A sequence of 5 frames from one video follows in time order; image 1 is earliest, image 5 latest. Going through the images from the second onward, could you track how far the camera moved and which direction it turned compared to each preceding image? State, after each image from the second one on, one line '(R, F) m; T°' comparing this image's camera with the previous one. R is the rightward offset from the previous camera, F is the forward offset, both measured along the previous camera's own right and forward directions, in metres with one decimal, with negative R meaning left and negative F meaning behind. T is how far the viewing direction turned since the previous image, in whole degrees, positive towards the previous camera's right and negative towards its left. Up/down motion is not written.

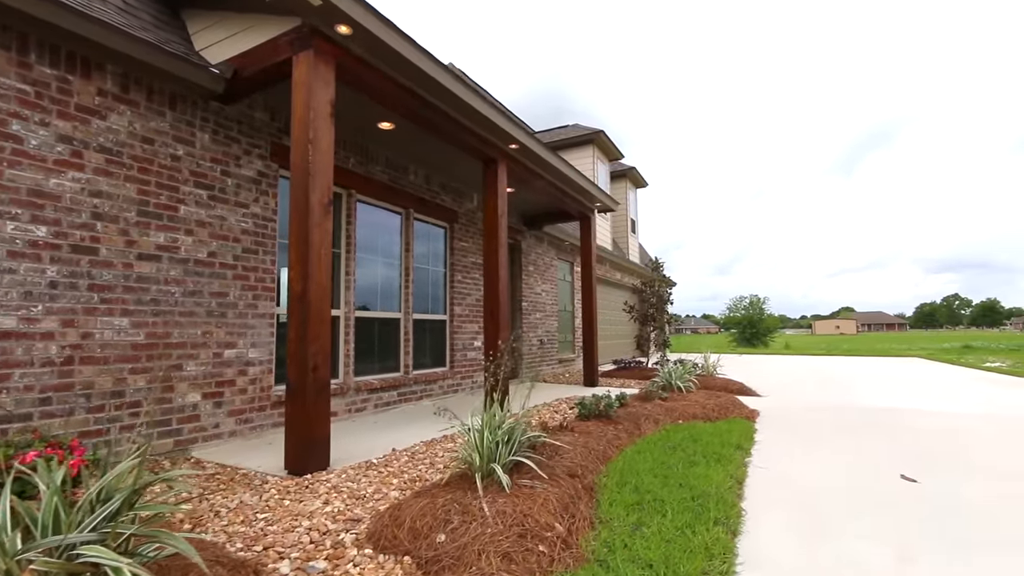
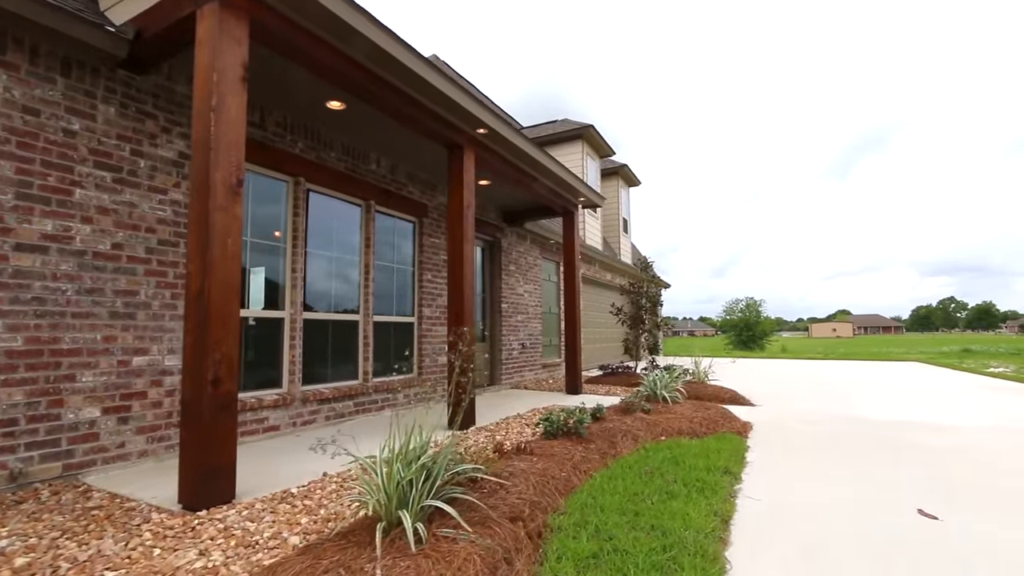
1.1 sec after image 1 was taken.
(+0.3, +0.5) m; 0°
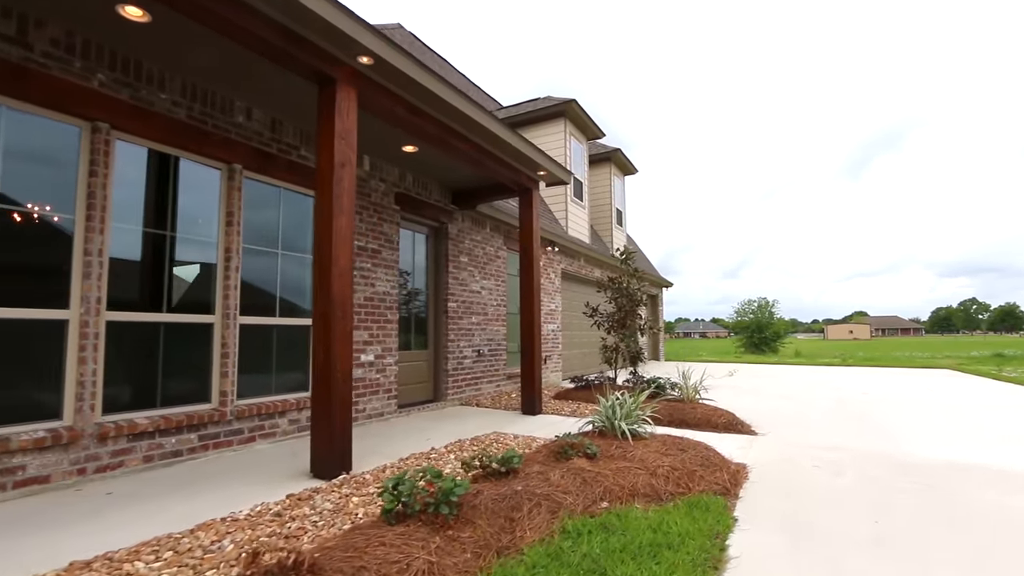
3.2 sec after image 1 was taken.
(+0.8, +1.4) m; -1°
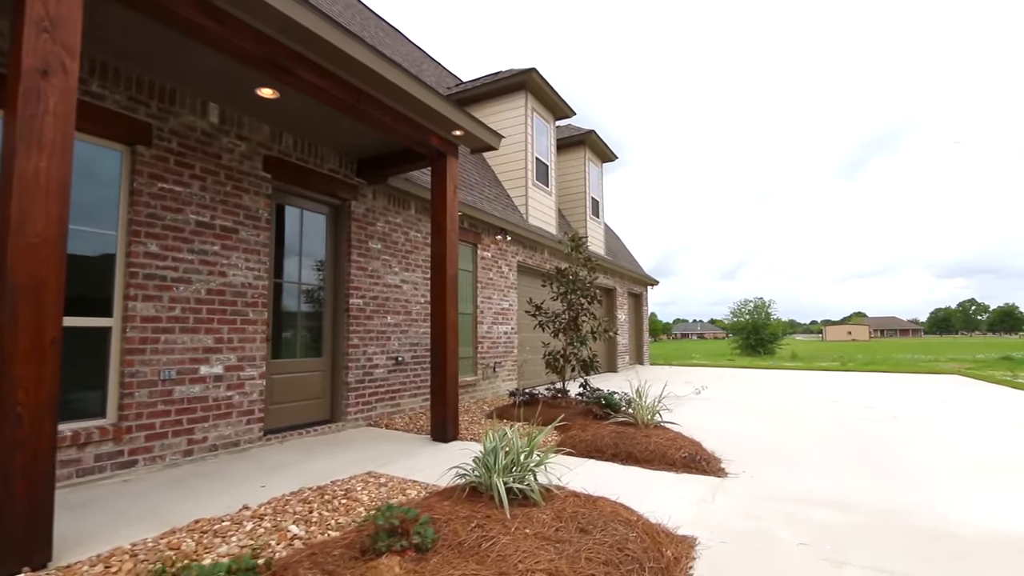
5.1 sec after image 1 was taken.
(+0.9, +1.3) m; 0°
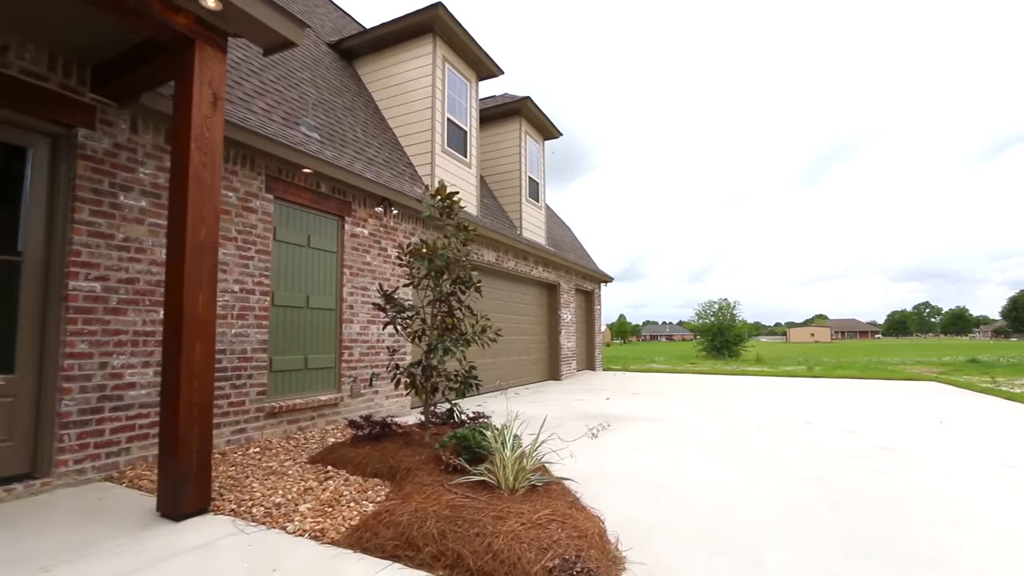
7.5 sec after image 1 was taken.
(+1.0, +1.8) m; +3°
